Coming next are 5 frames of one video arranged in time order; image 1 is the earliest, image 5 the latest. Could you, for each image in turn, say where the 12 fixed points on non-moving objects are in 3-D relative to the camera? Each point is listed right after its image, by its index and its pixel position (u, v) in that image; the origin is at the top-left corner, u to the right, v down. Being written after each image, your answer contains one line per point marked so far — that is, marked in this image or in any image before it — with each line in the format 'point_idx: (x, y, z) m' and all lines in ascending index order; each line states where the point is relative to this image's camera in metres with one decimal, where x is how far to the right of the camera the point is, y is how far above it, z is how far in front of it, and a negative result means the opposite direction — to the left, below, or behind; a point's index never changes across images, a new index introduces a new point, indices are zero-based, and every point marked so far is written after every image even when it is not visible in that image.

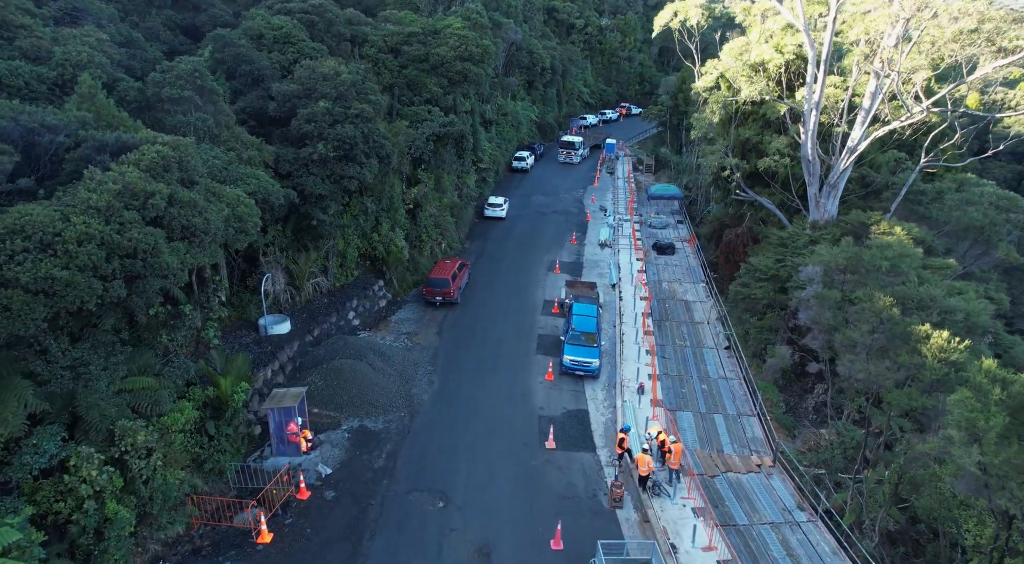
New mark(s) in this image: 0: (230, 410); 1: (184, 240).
0: (-7.0, -3.1, +16.1) m
1: (-7.1, +0.9, +14.0) m
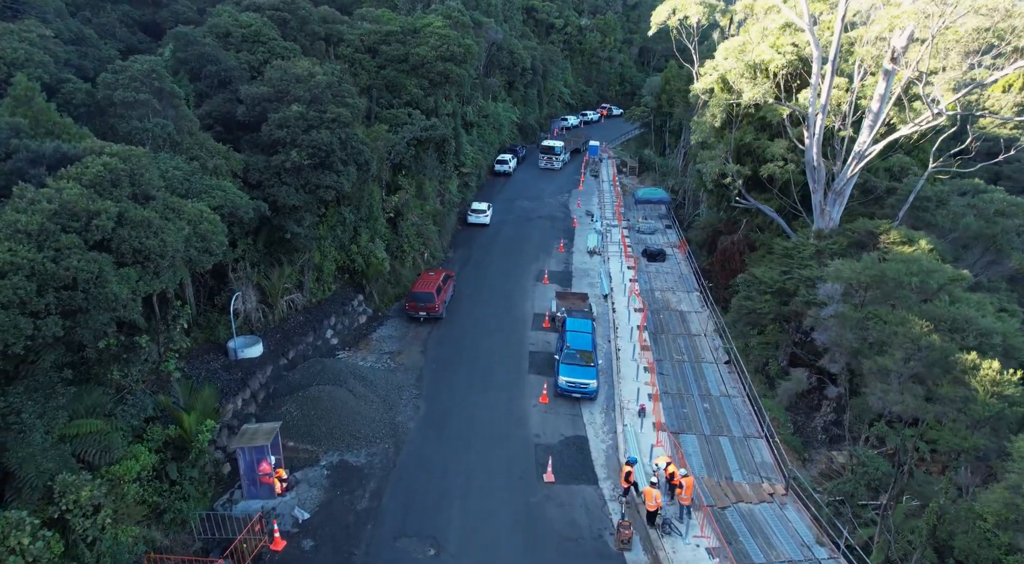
0: (-7.0, -3.7, +14.4) m
1: (-7.1, +0.3, +12.3) m
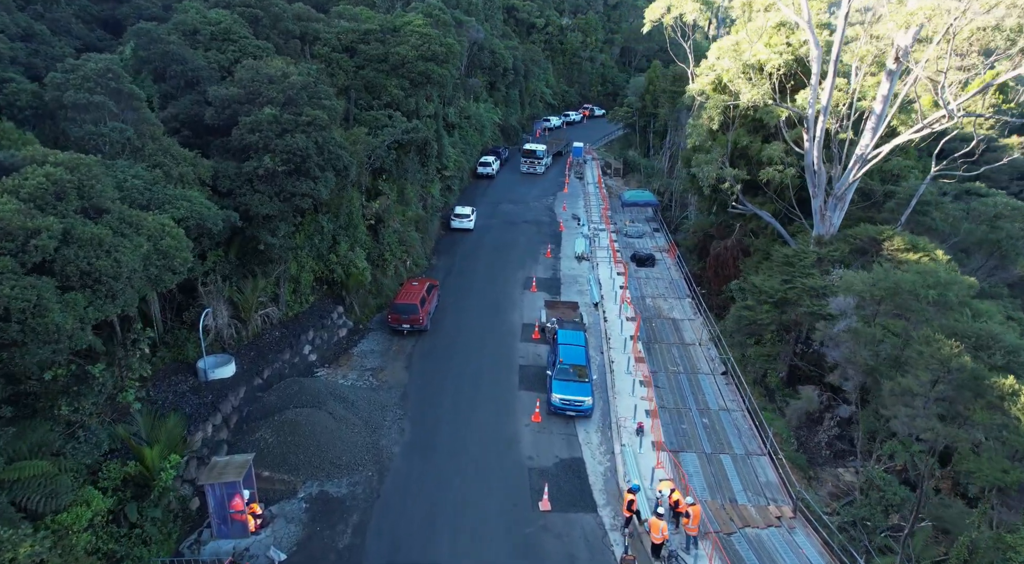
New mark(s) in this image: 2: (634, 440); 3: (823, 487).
0: (-7.1, -4.1, +13.0) m
1: (-7.2, -0.1, +11.0) m
2: (+3.5, -4.5, +18.5) m
3: (+8.7, -5.8, +18.3) m
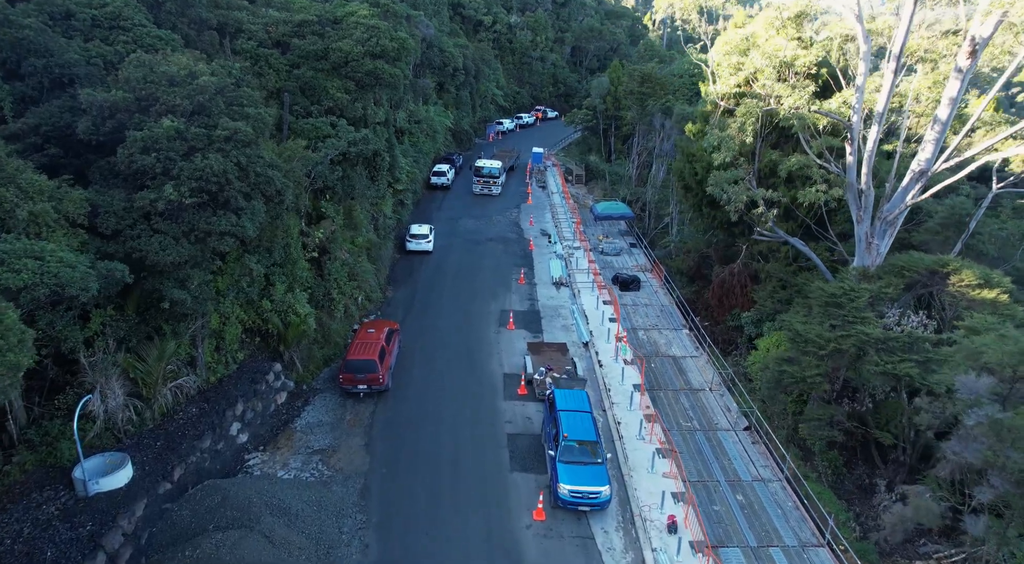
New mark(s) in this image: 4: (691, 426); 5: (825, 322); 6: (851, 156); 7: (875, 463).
0: (-6.7, -5.7, +8.1) m
1: (-6.7, -1.6, +6.1) m
2: (+3.4, -5.7, +14.4) m
3: (+8.7, -6.9, +14.7) m
4: (+5.4, -4.3, +19.7) m
5: (+7.9, -1.0, +16.5) m
6: (+8.8, +3.3, +17.0) m
7: (+10.1, -5.0, +18.1) m
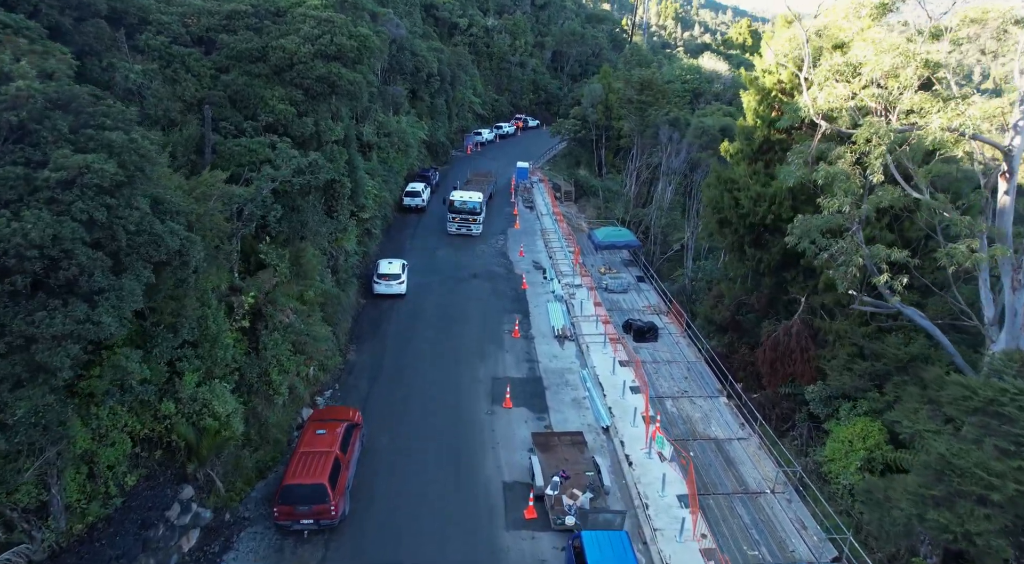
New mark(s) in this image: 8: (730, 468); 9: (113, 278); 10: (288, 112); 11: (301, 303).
0: (-6.1, -7.5, +2.4) m
1: (-6.0, -3.4, +0.3) m
2: (+3.8, -7.5, +9.0) m
3: (+9.1, -8.6, +9.5) m
4: (+5.6, -6.1, +14.4) m
5: (+8.1, -2.7, +11.3) m
6: (+9.0, +1.6, +11.9) m
7: (+10.3, -6.7, +13.0) m
8: (+5.8, -5.0, +17.3) m
9: (-6.0, 0.0, +9.7) m
10: (-6.5, +4.9, +18.8) m
11: (-6.2, -0.6, +19.3) m
